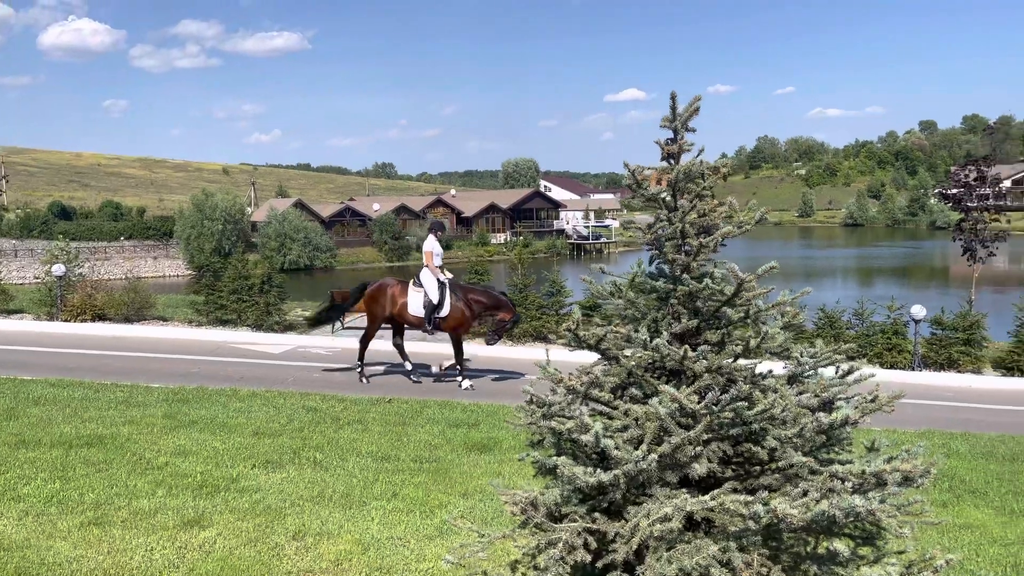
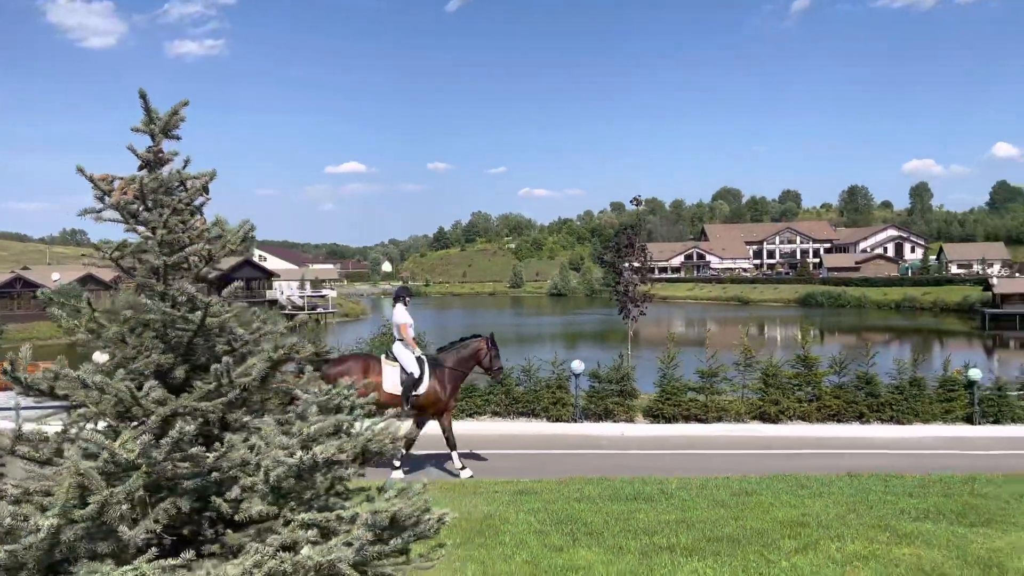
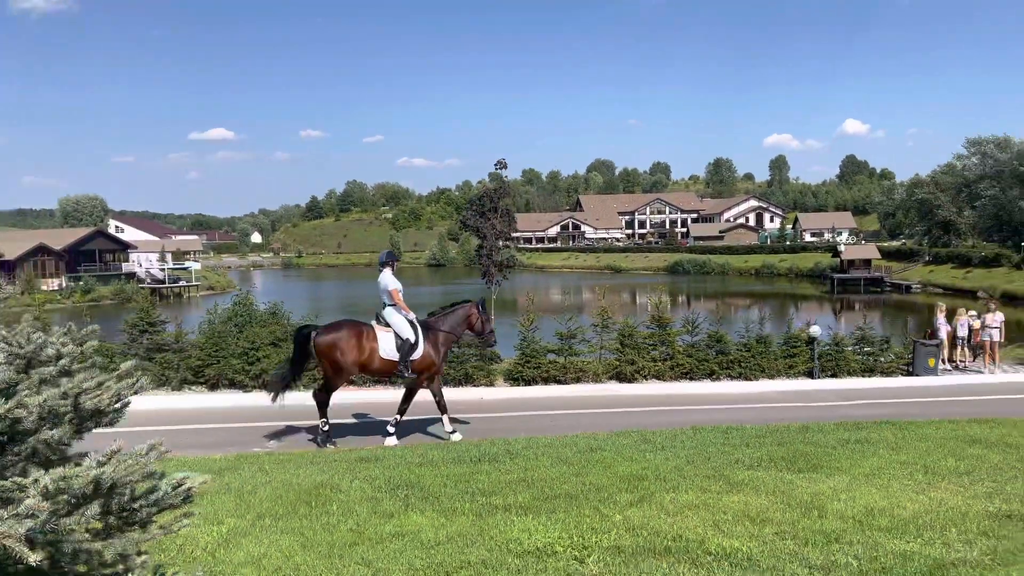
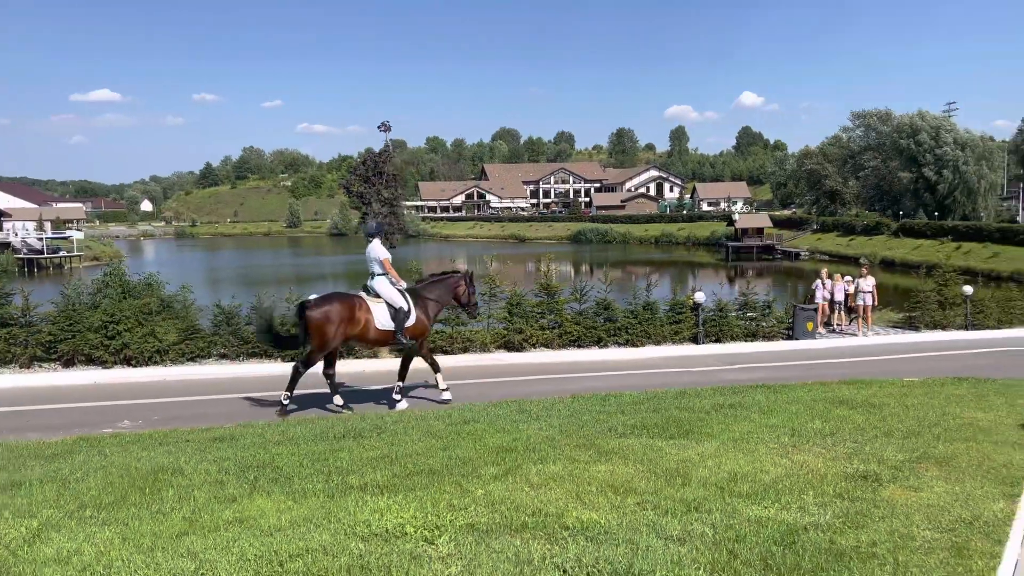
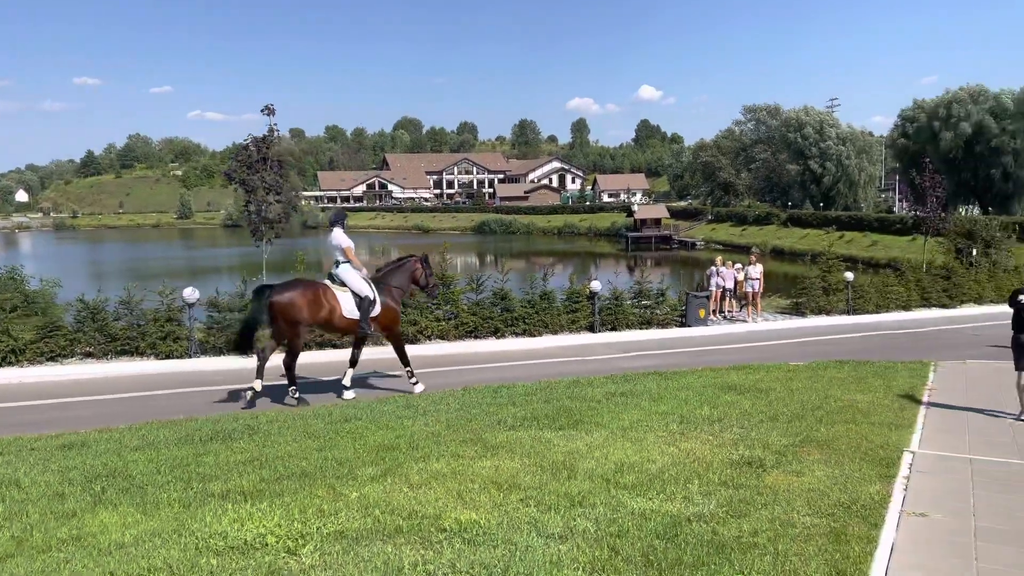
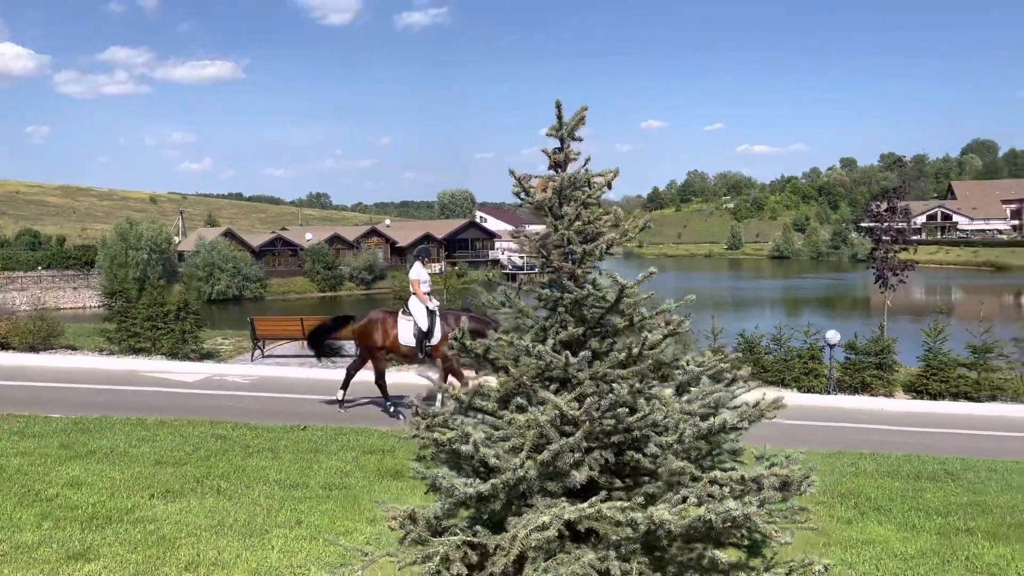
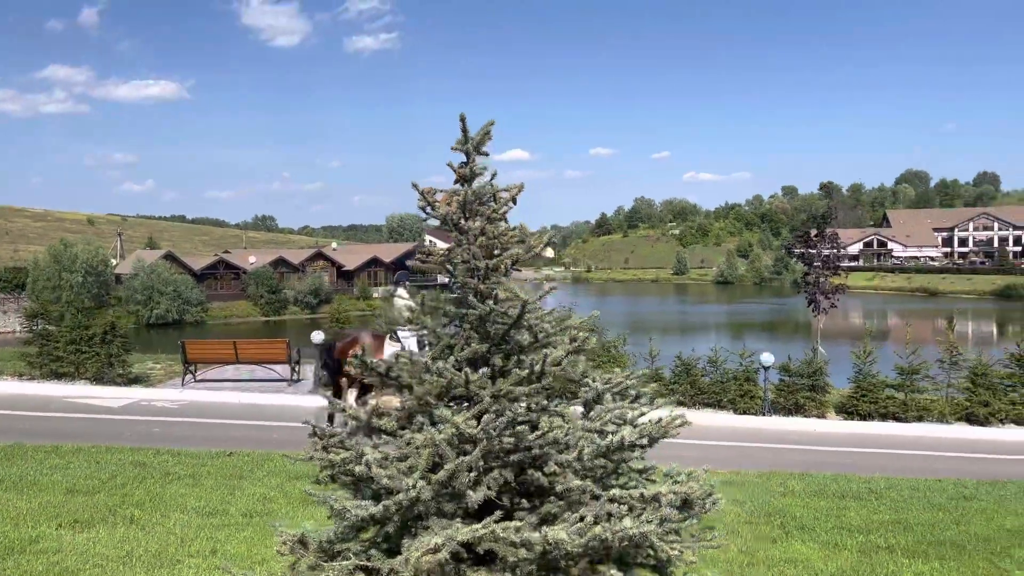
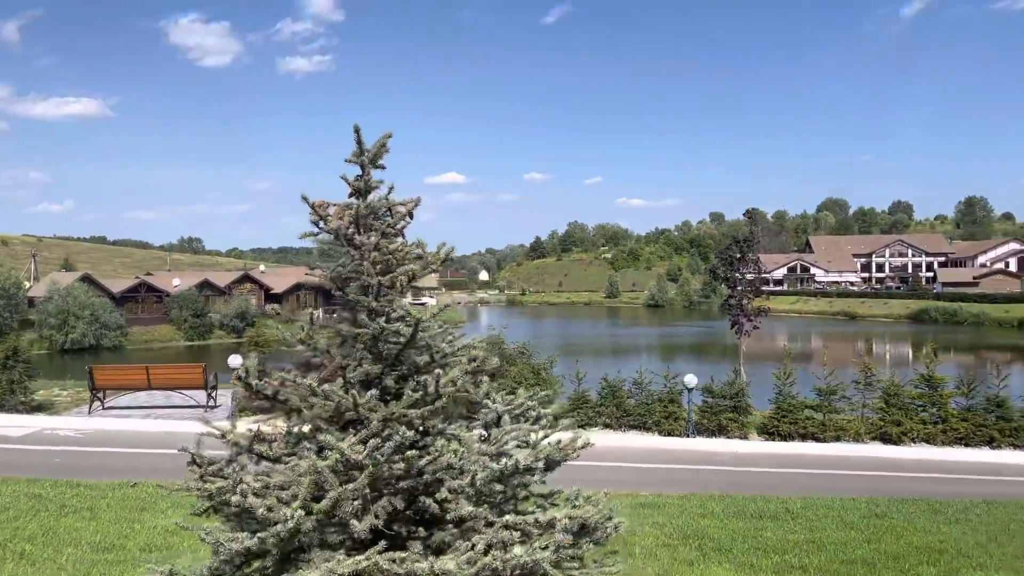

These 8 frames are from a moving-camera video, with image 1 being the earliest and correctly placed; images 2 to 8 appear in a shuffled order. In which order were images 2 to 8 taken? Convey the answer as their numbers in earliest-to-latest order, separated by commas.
6, 7, 8, 2, 3, 4, 5
